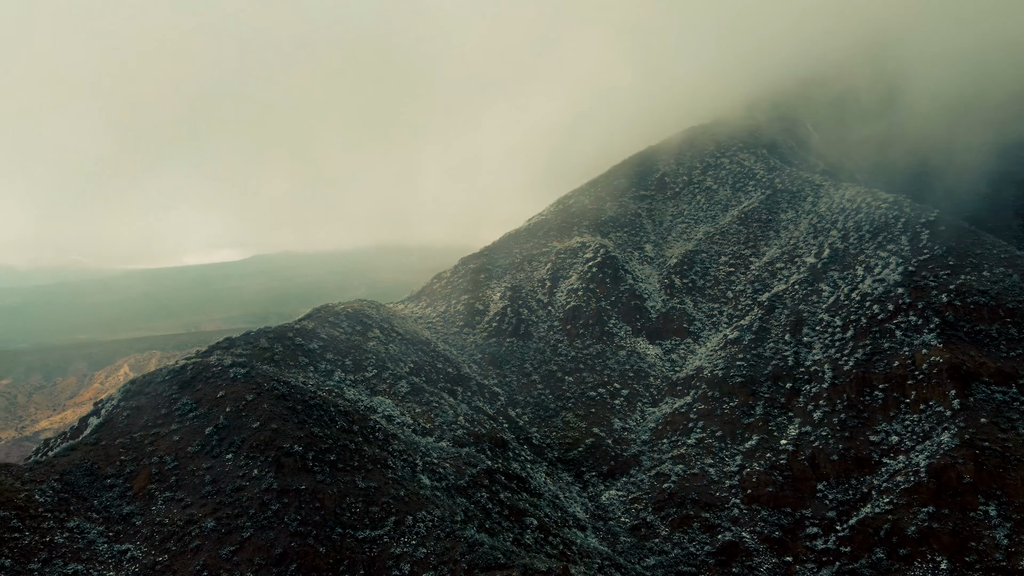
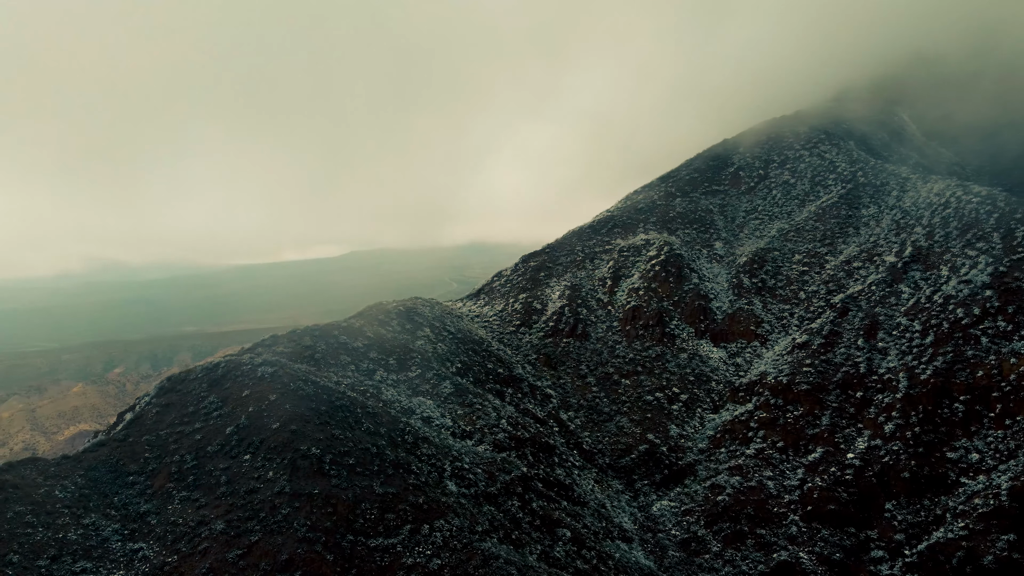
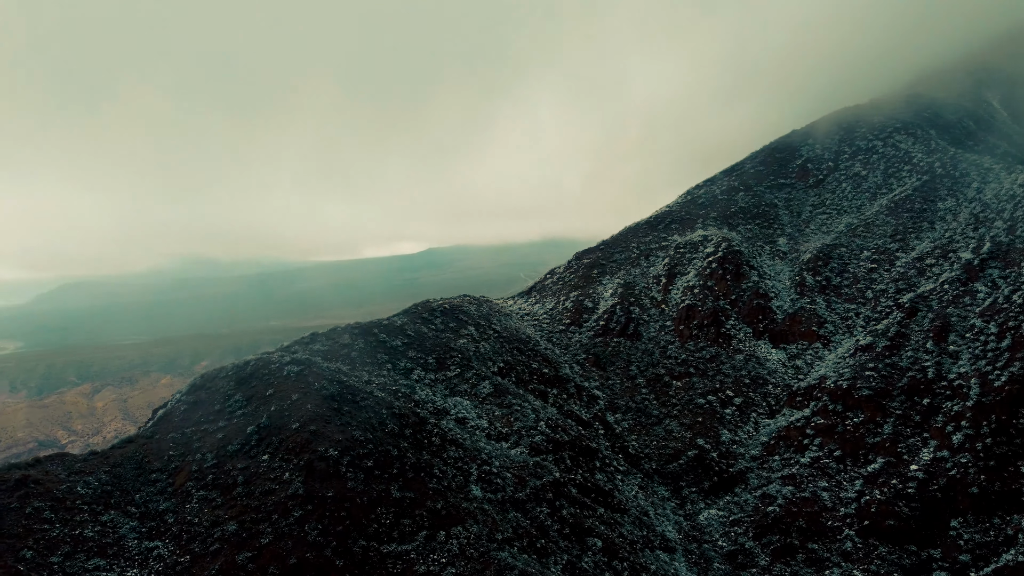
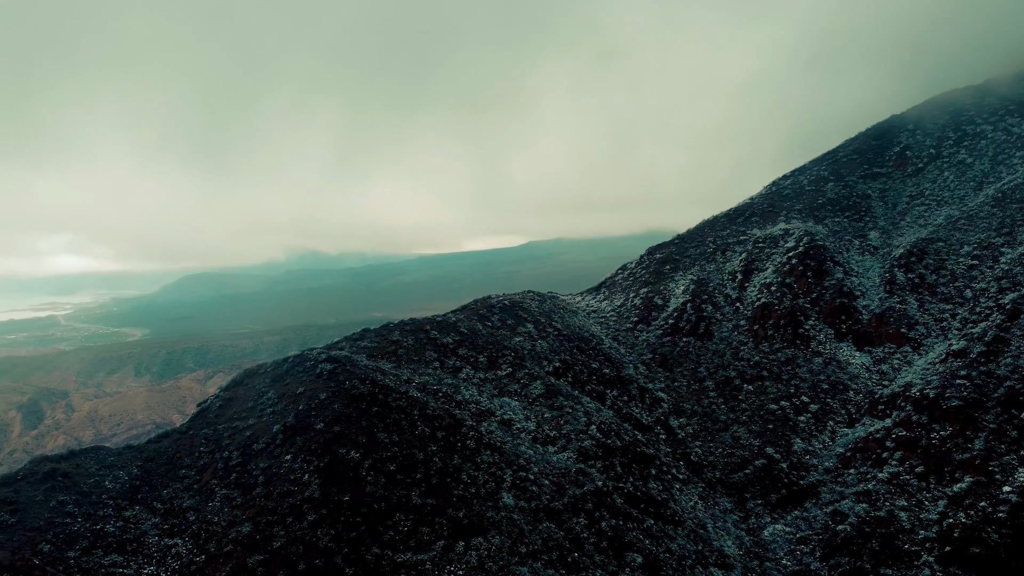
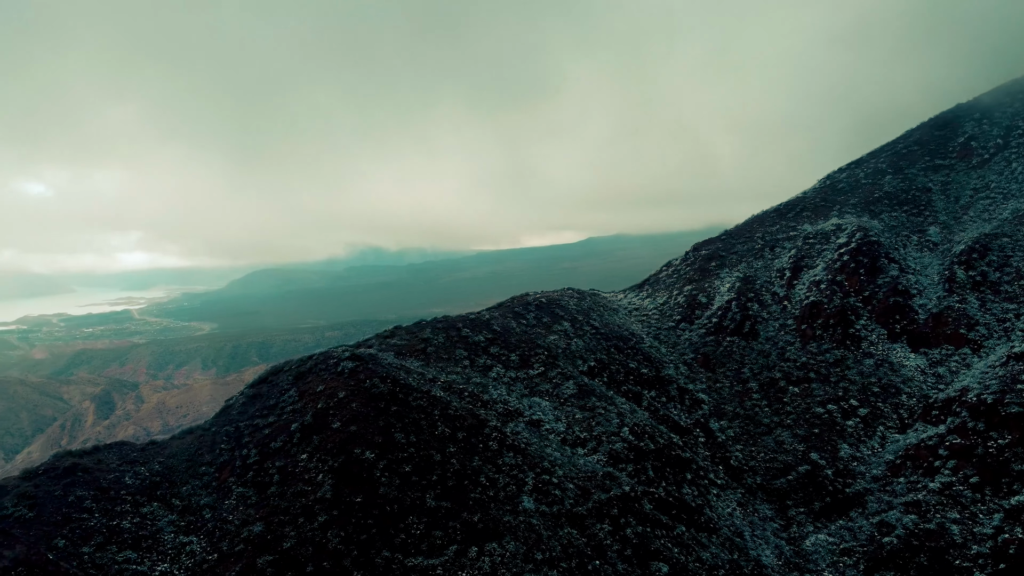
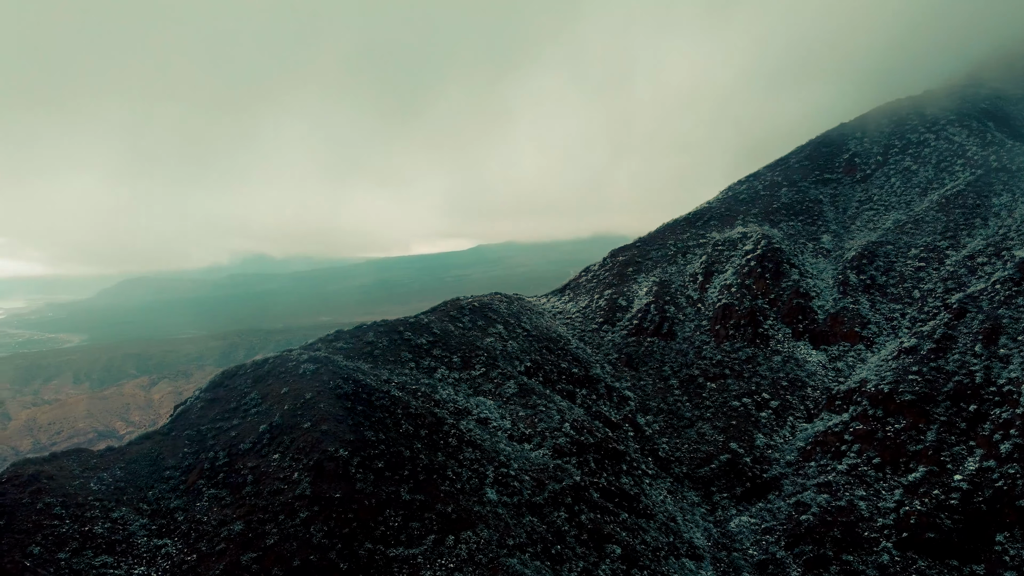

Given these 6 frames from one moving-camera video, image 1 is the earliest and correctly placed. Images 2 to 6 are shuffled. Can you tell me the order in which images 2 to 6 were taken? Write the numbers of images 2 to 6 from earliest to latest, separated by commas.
2, 3, 6, 4, 5
